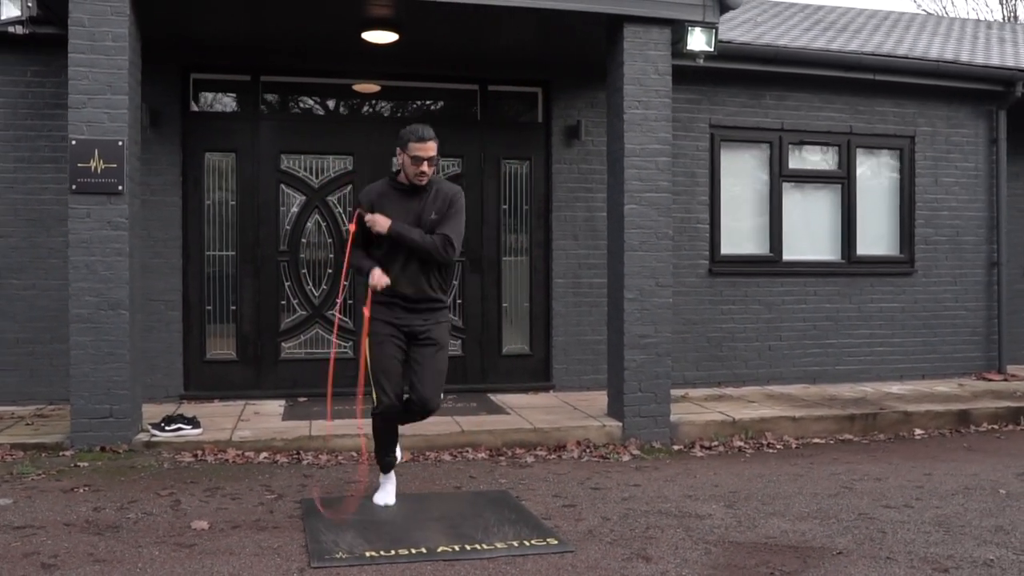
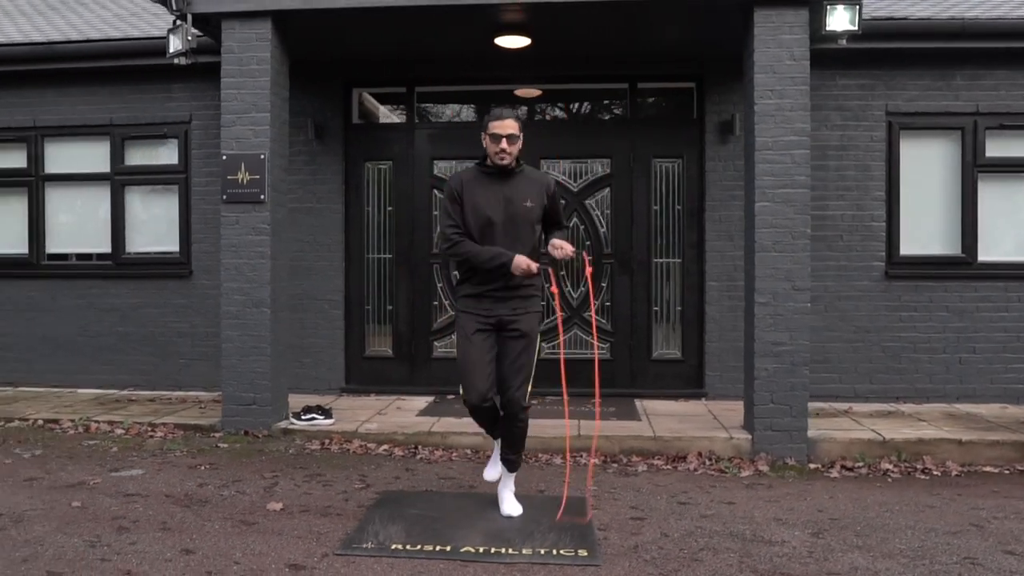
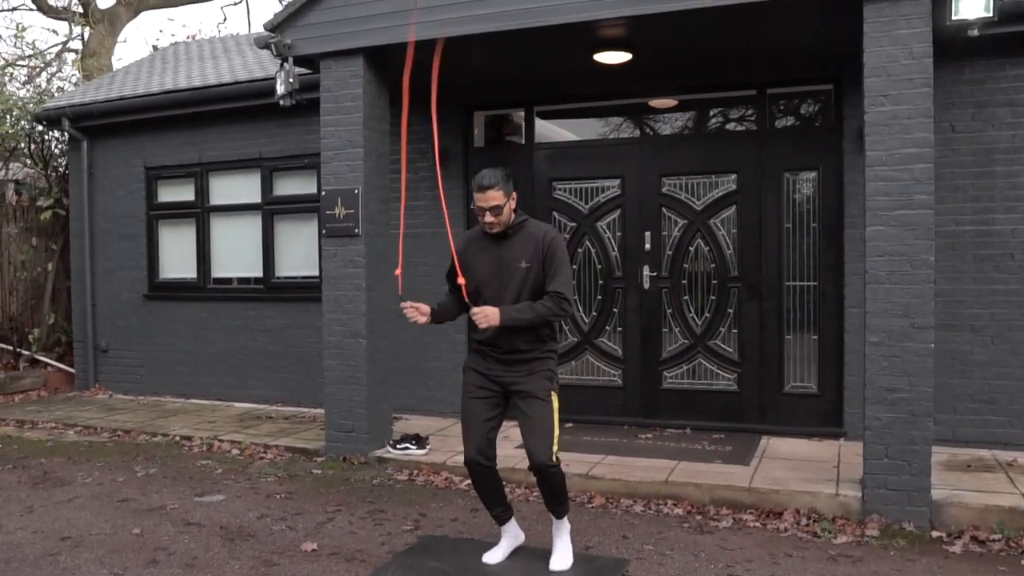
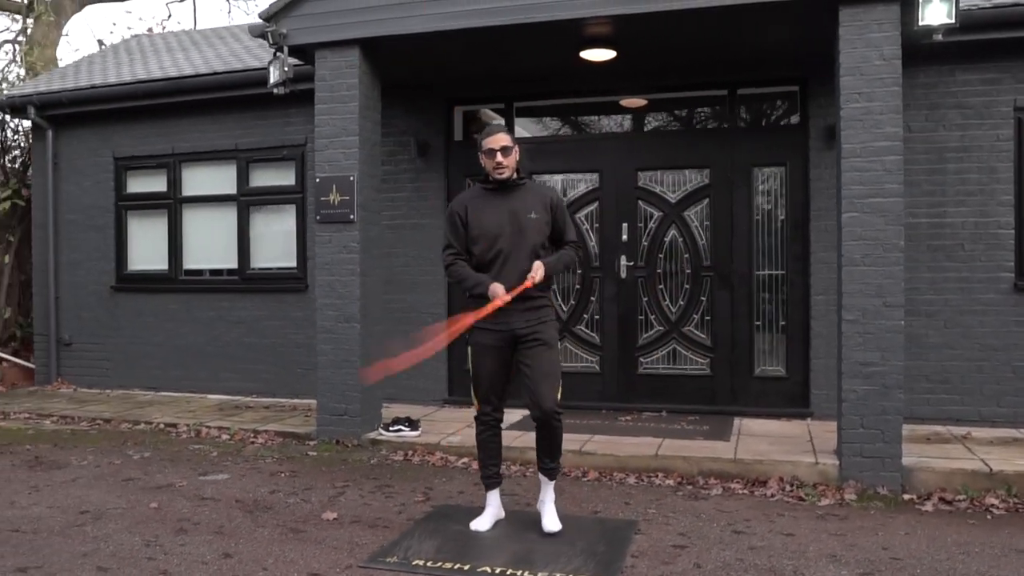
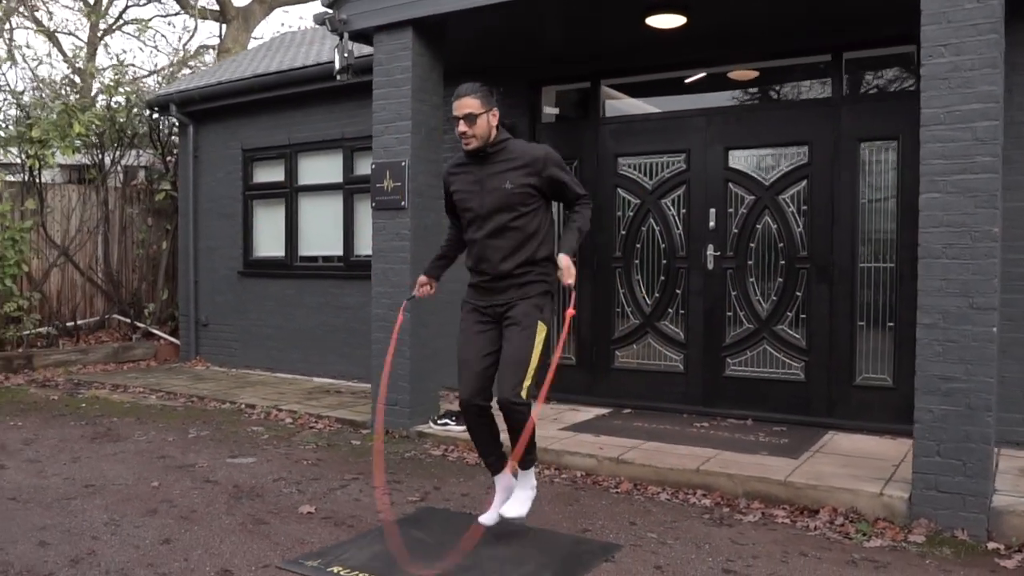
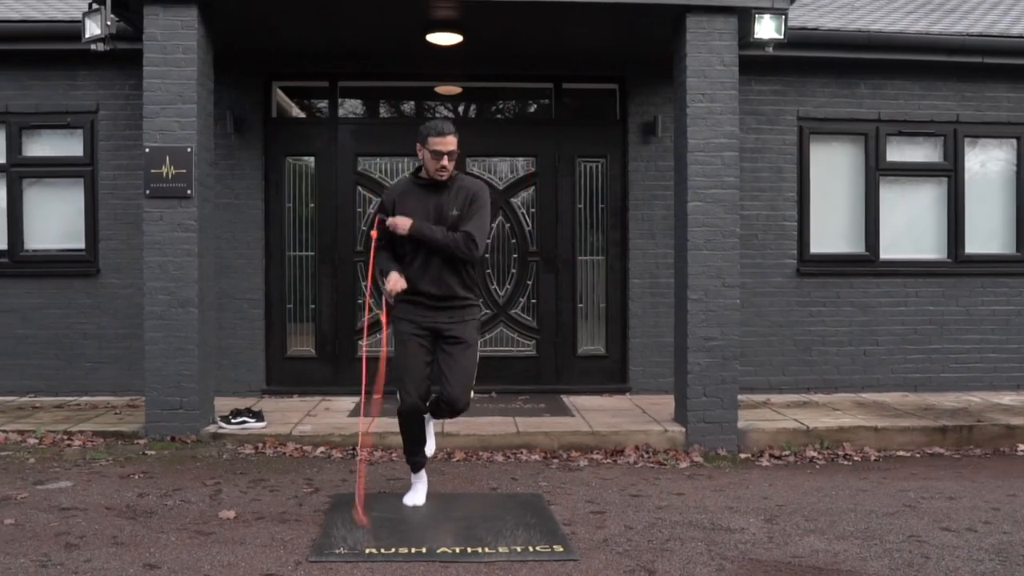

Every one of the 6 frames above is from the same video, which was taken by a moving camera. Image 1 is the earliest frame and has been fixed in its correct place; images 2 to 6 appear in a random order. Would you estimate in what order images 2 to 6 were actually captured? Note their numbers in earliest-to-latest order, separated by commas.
6, 2, 4, 3, 5
